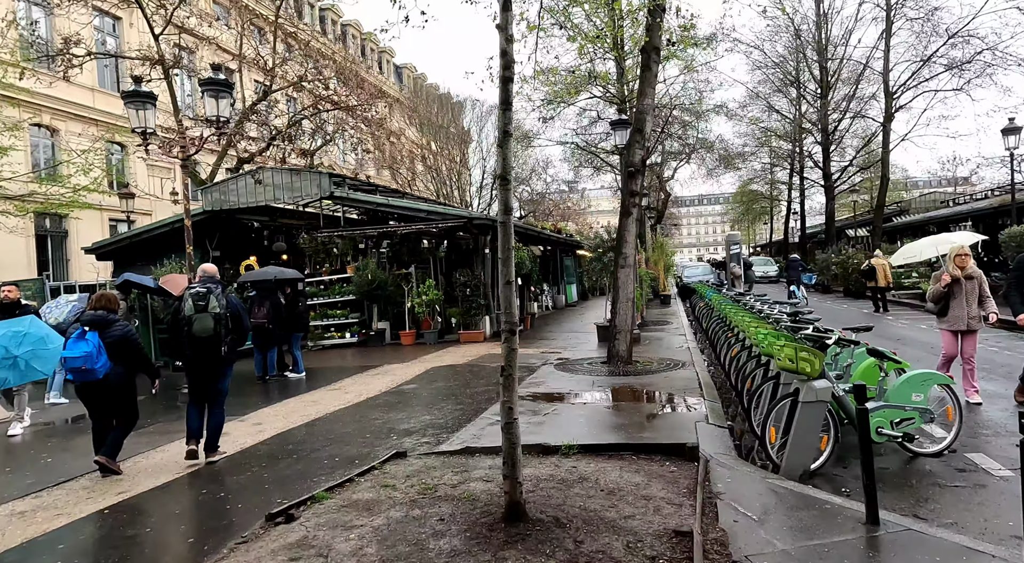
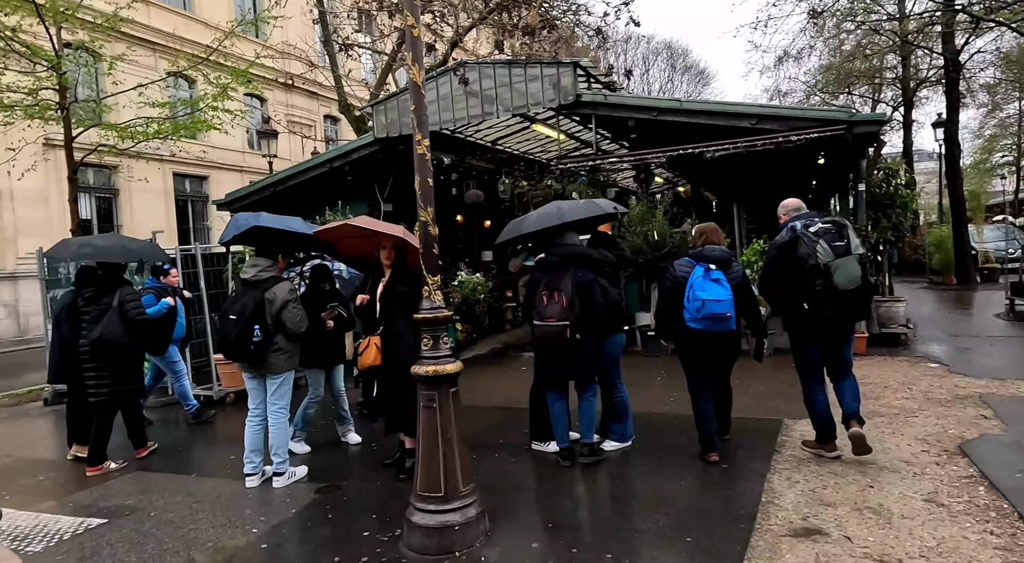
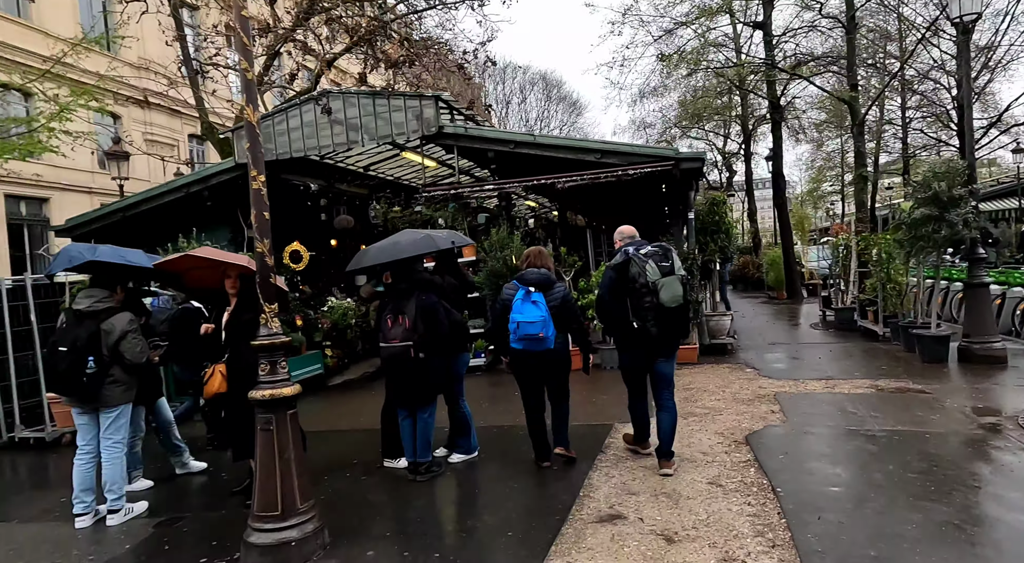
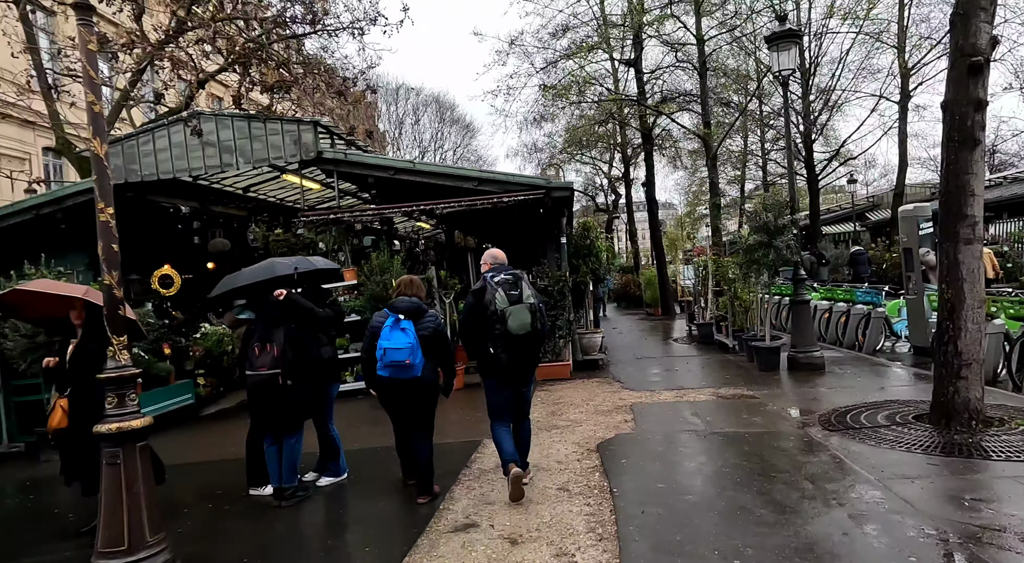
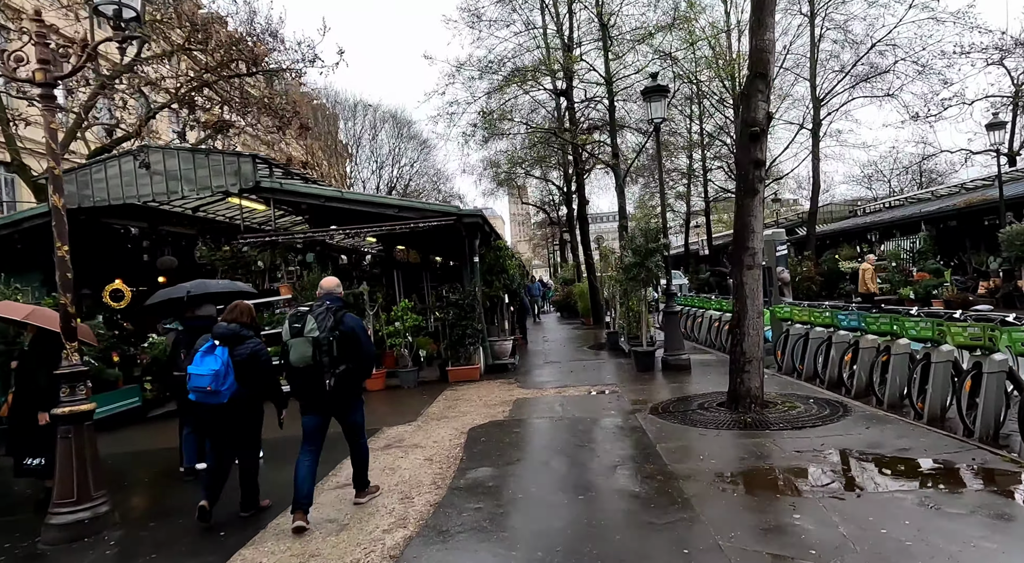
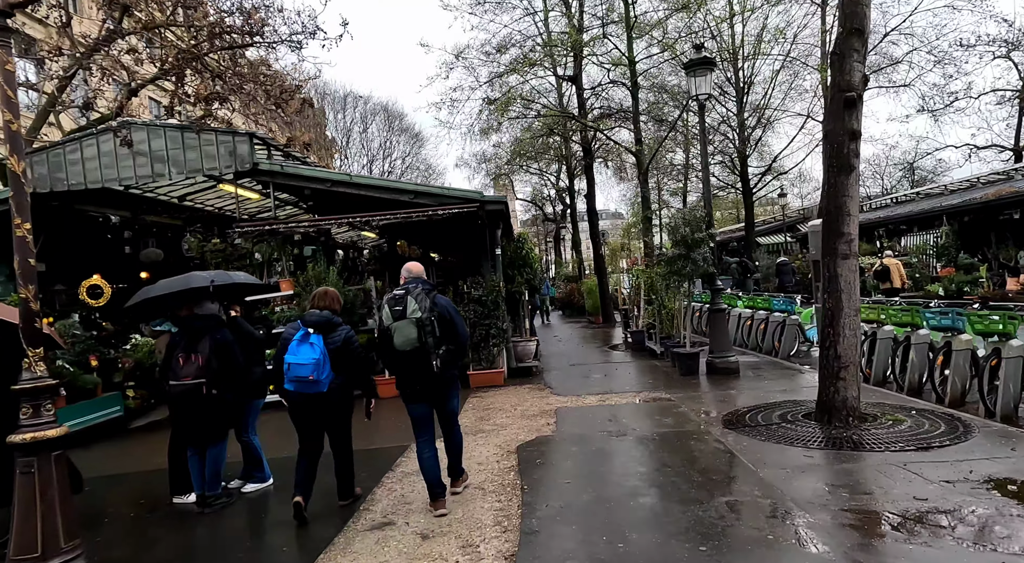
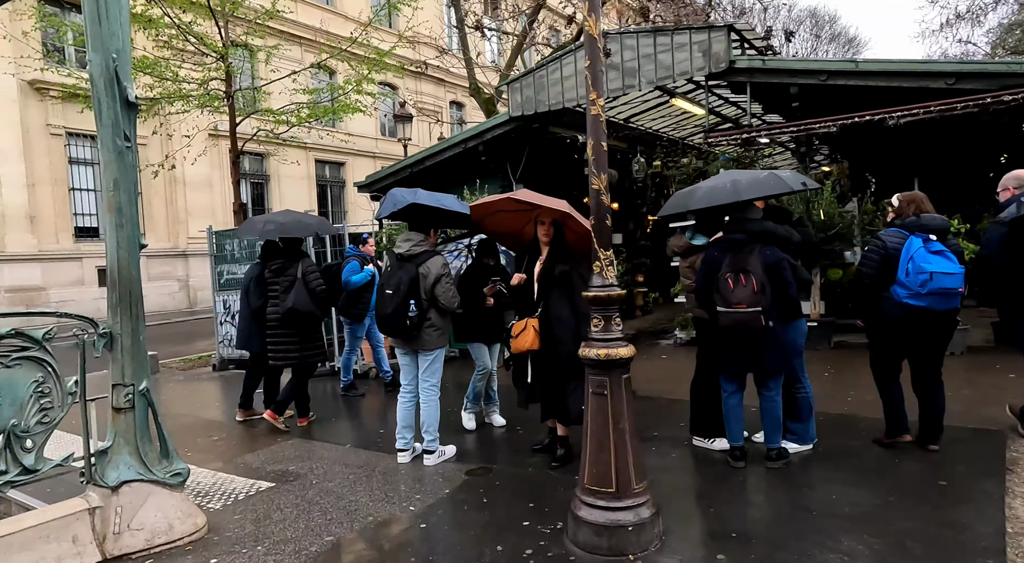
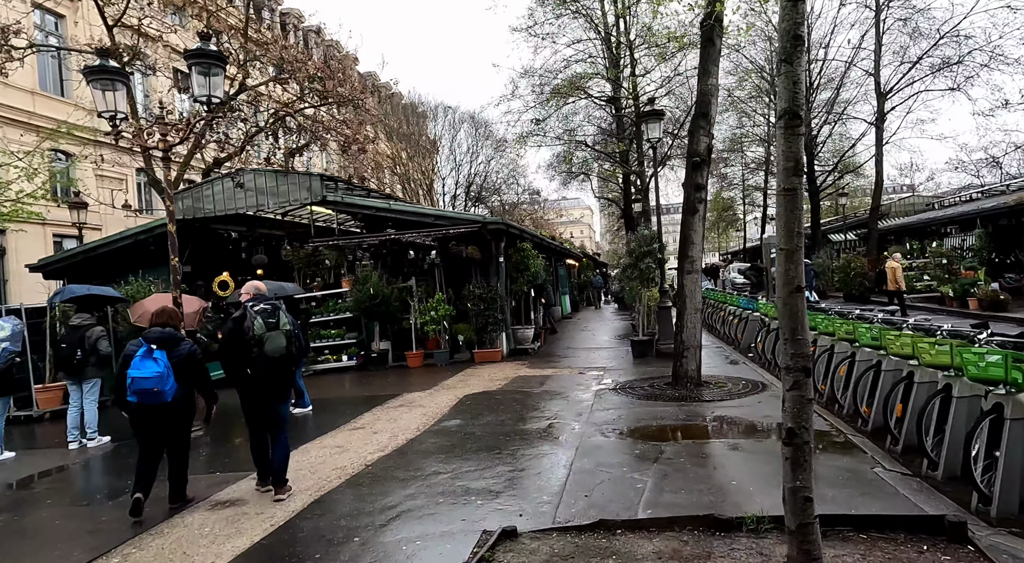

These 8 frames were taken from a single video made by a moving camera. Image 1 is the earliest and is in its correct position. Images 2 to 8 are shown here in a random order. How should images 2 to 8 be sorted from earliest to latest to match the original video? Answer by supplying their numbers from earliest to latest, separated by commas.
8, 5, 6, 4, 3, 2, 7
